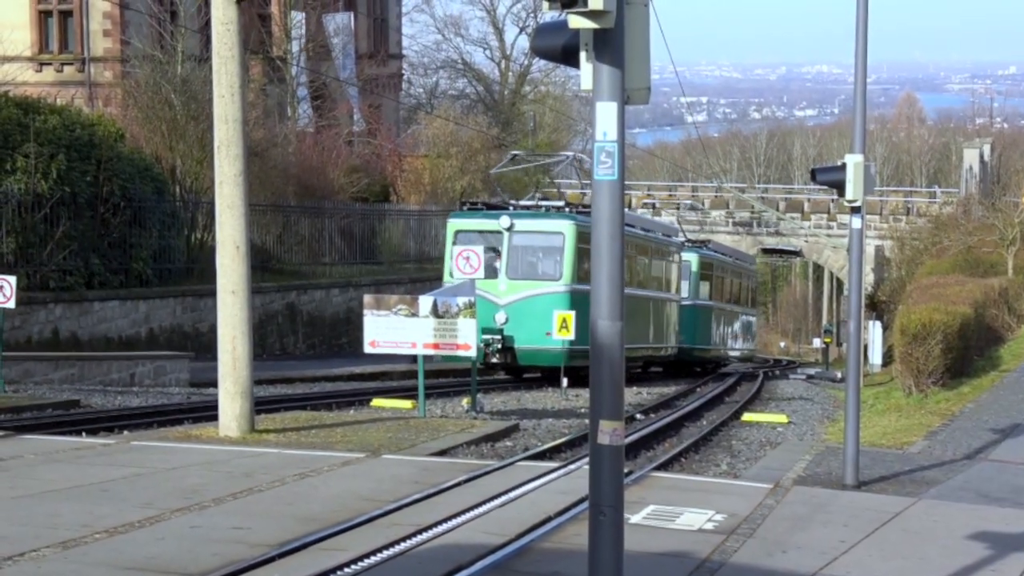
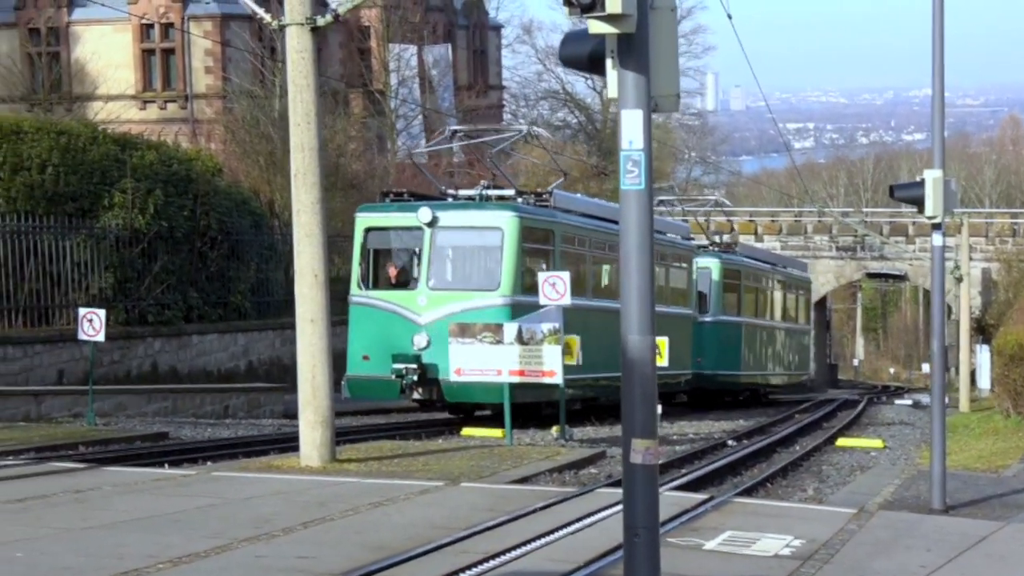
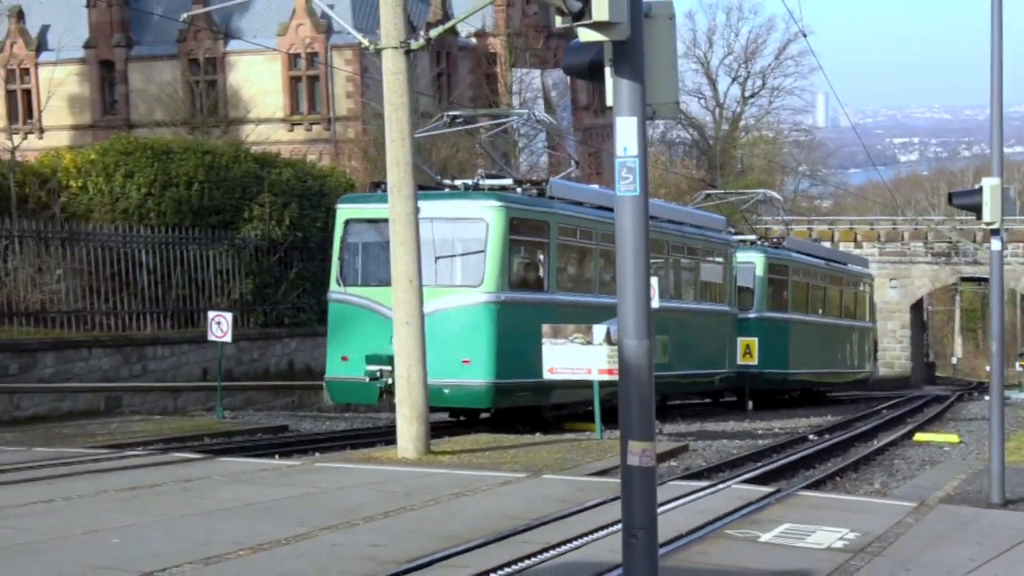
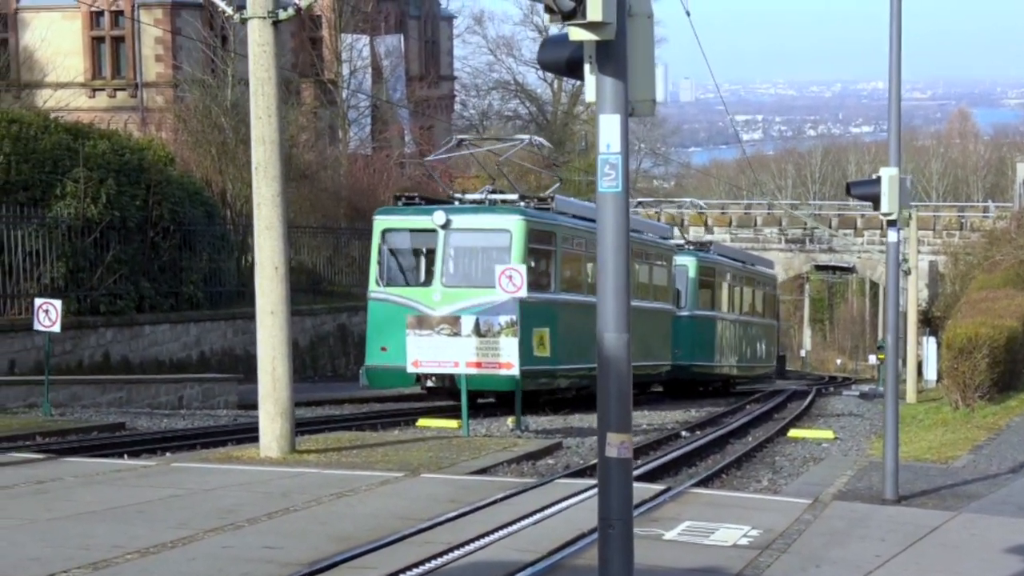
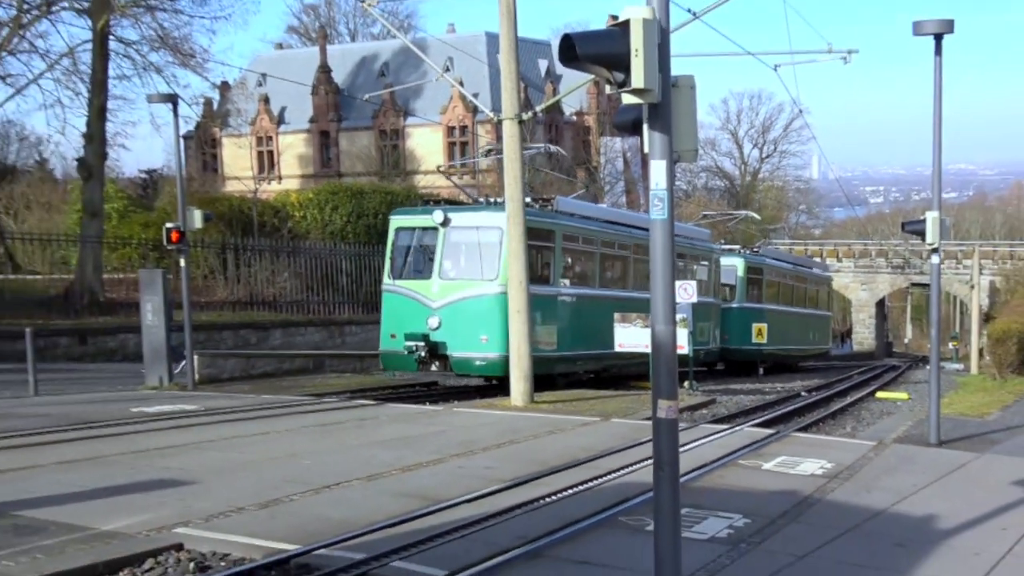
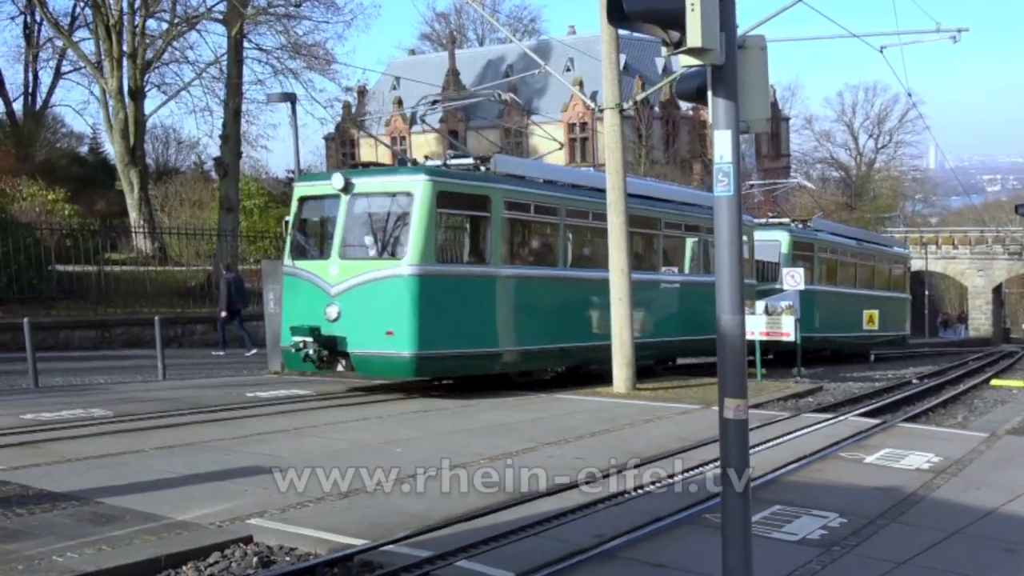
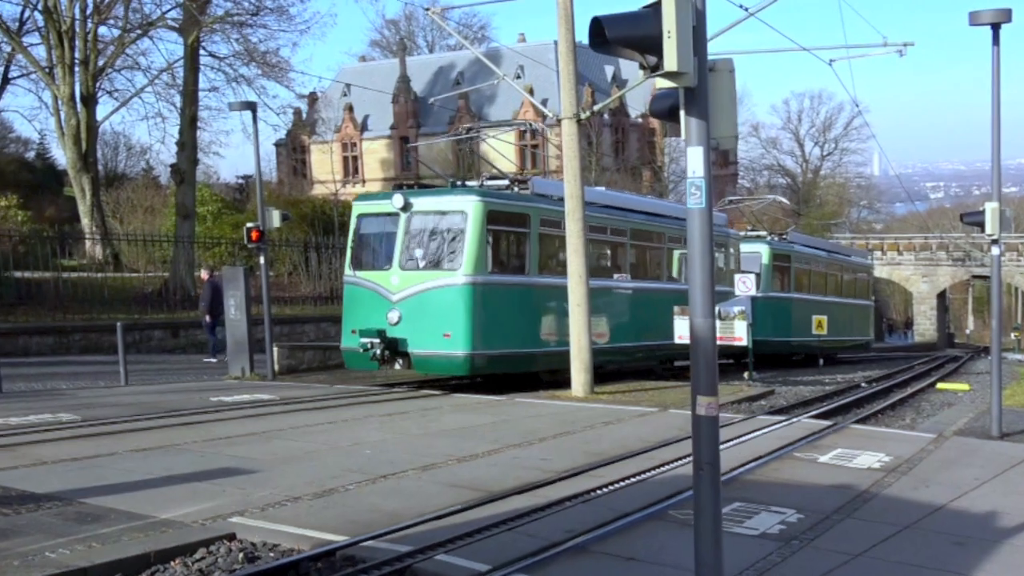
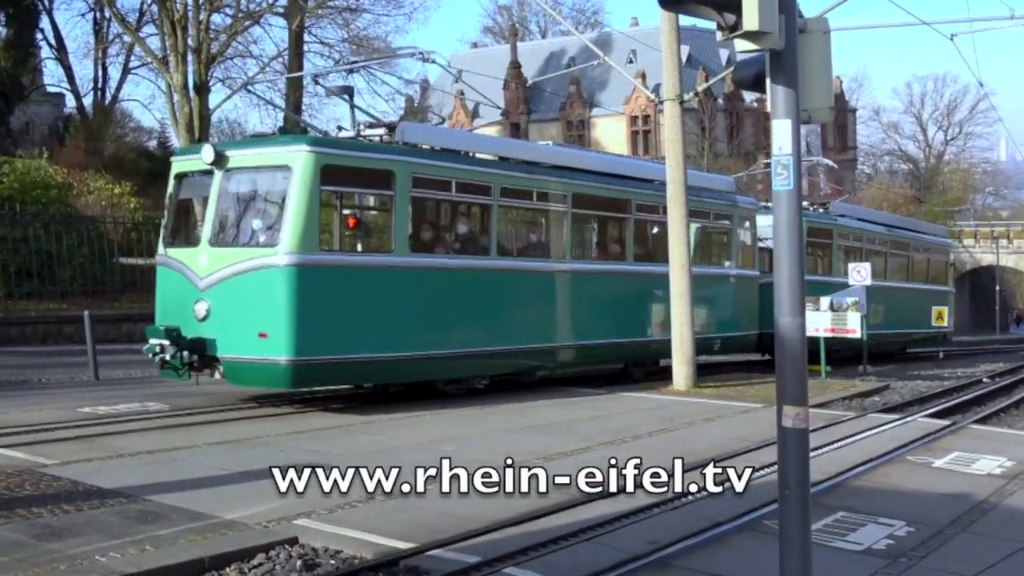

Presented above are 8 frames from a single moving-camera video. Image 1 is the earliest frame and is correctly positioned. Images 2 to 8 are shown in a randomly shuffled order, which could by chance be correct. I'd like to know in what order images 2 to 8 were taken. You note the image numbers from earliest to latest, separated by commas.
4, 2, 3, 5, 7, 6, 8
